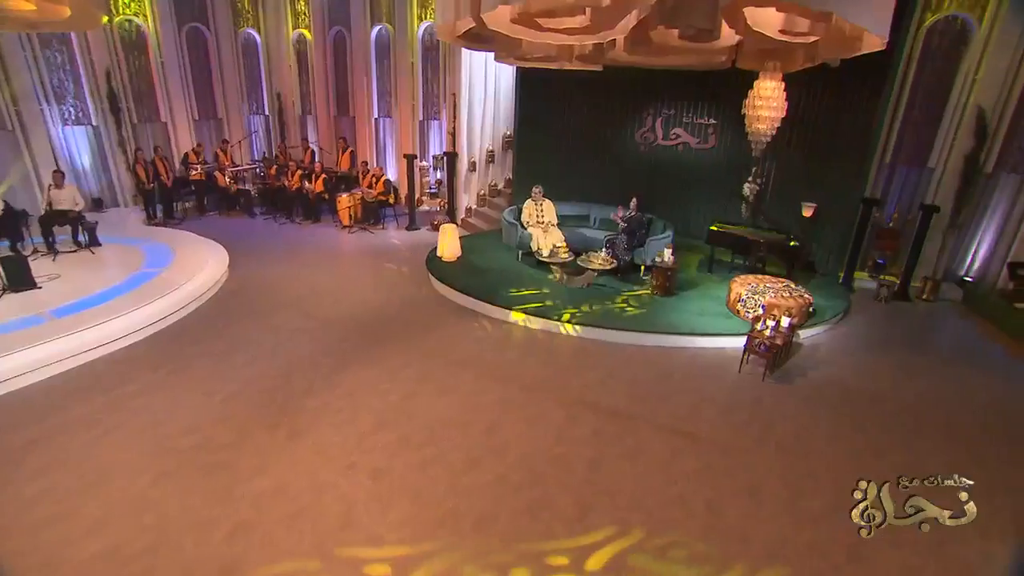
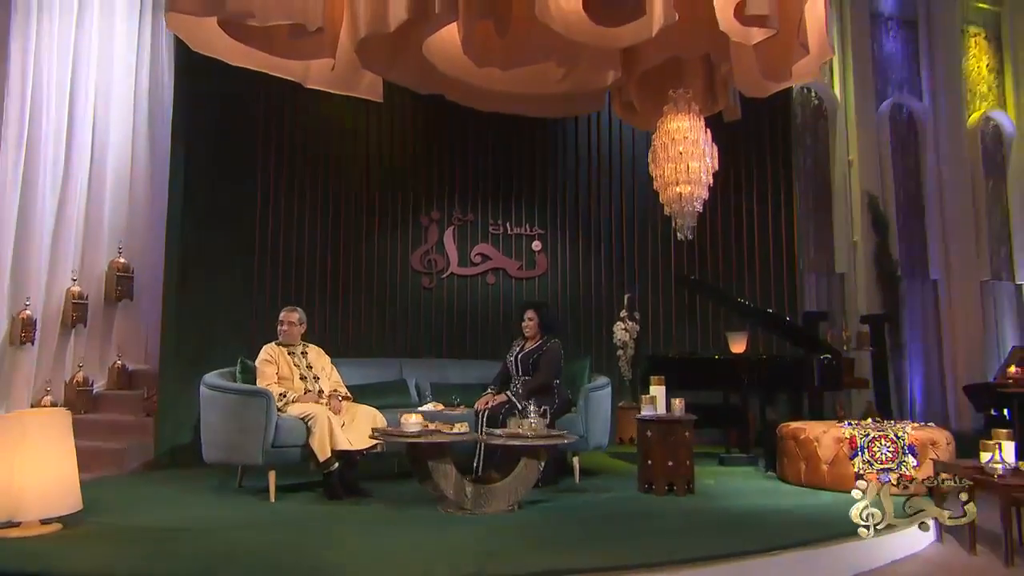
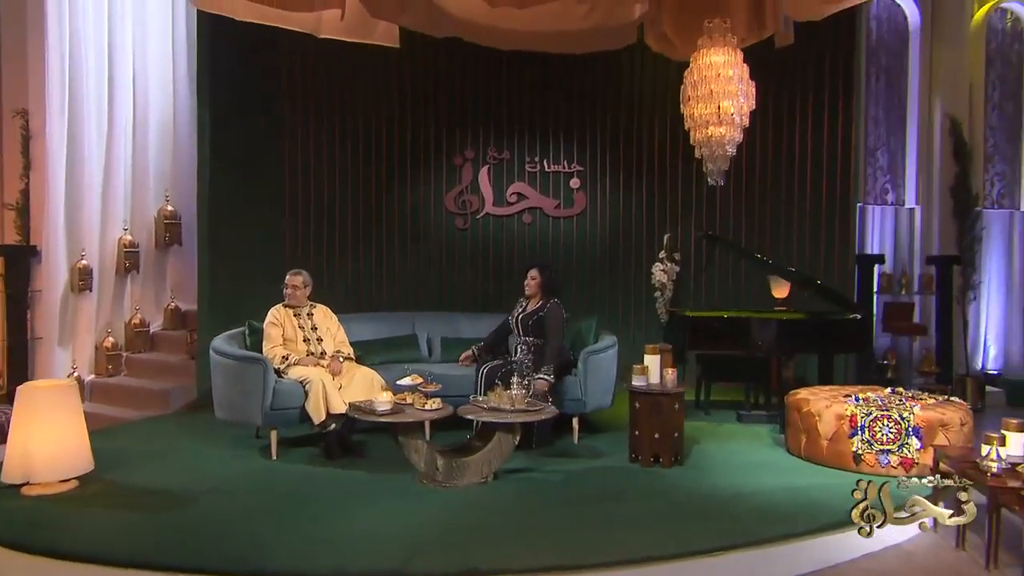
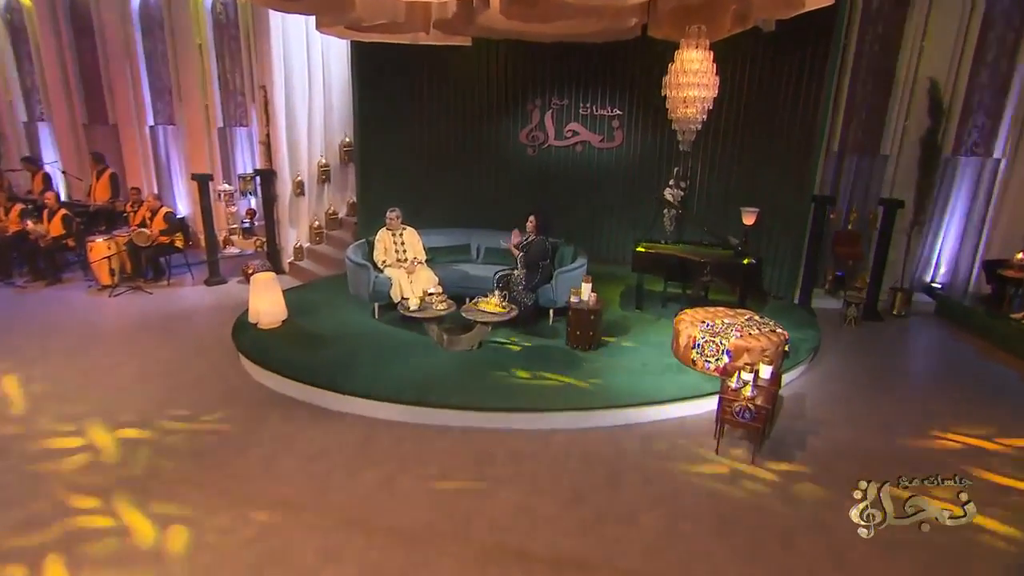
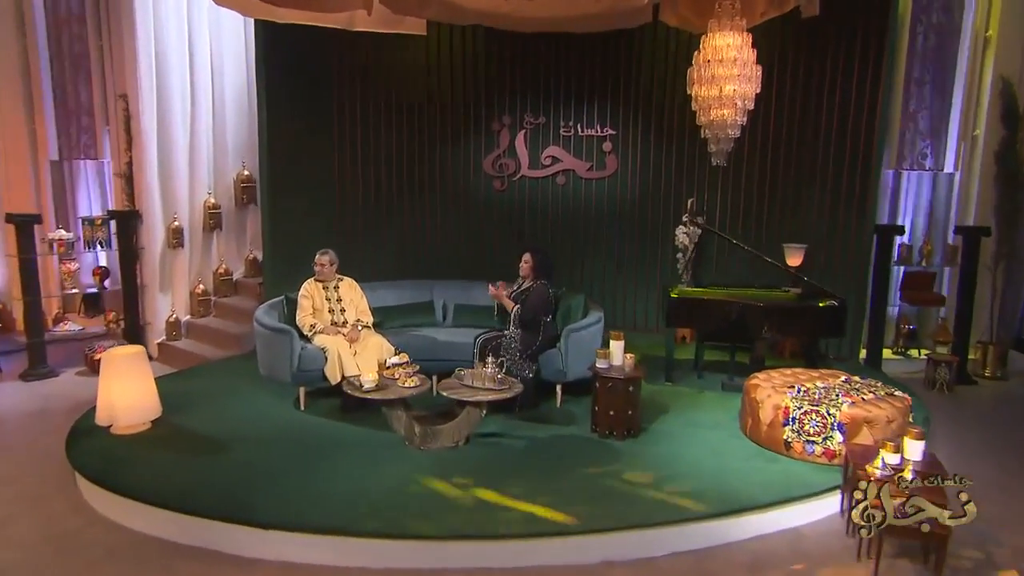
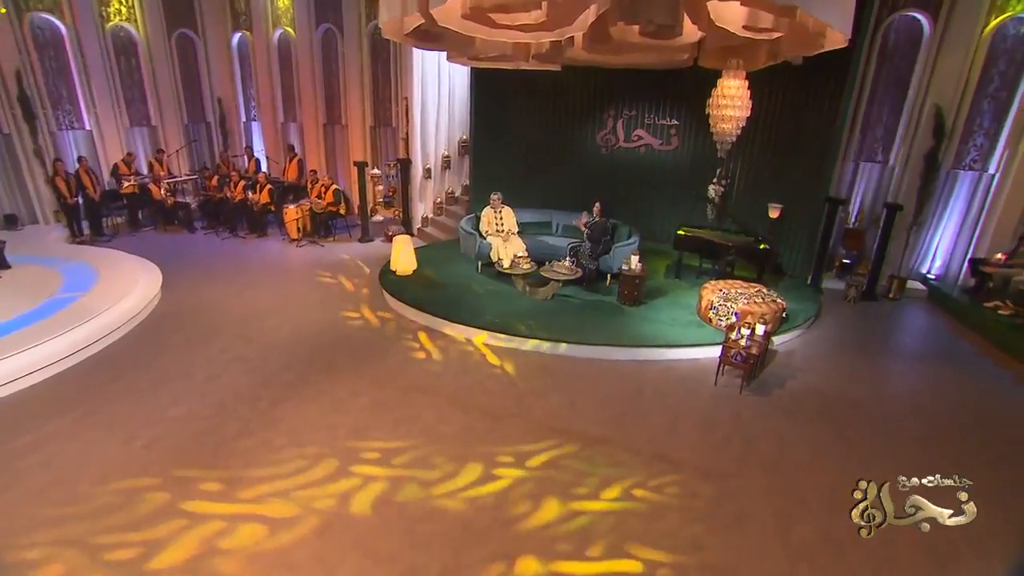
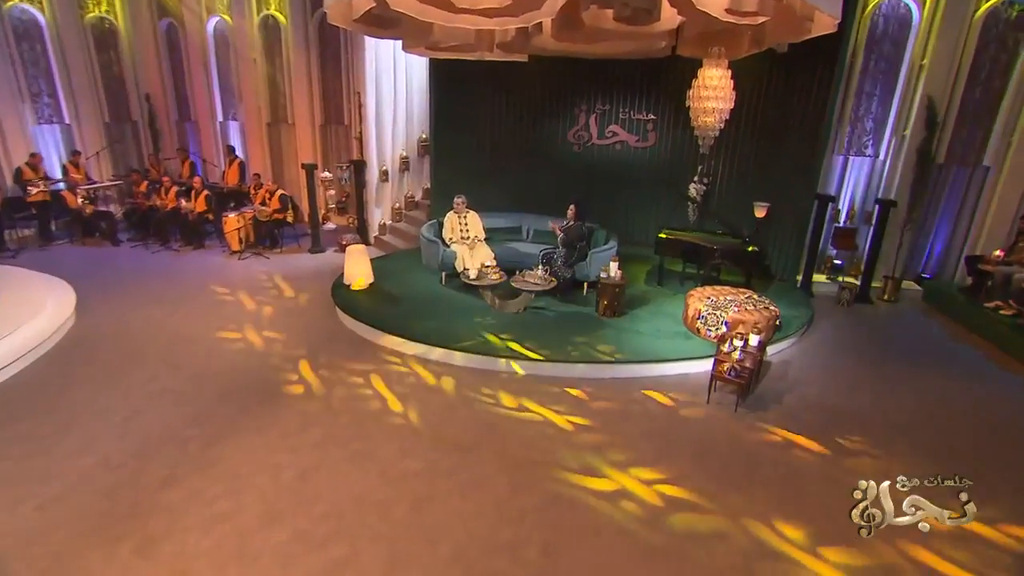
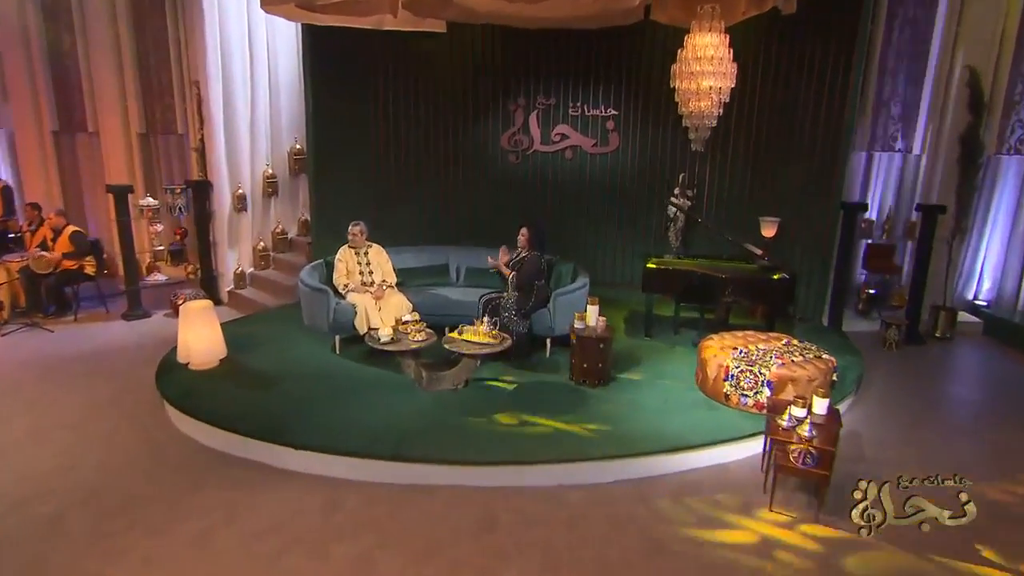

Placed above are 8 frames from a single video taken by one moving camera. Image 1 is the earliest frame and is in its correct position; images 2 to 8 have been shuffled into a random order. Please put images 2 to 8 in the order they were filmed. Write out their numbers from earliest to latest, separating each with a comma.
6, 7, 4, 8, 5, 3, 2
